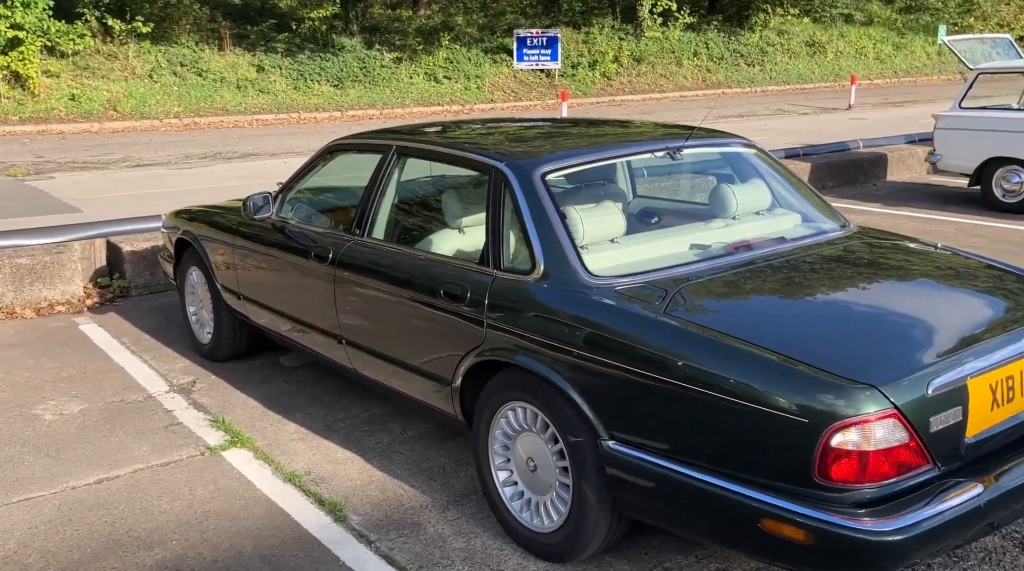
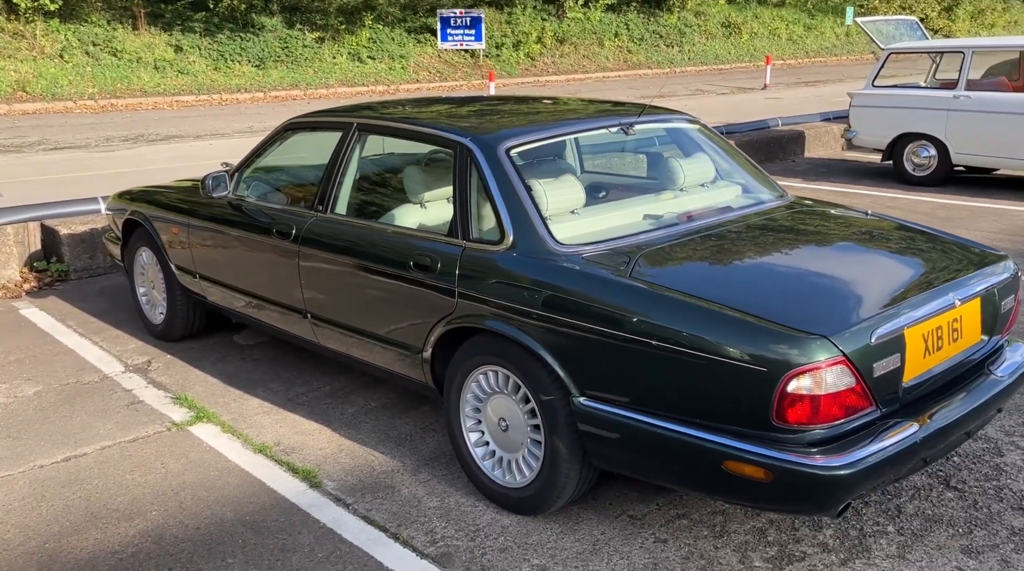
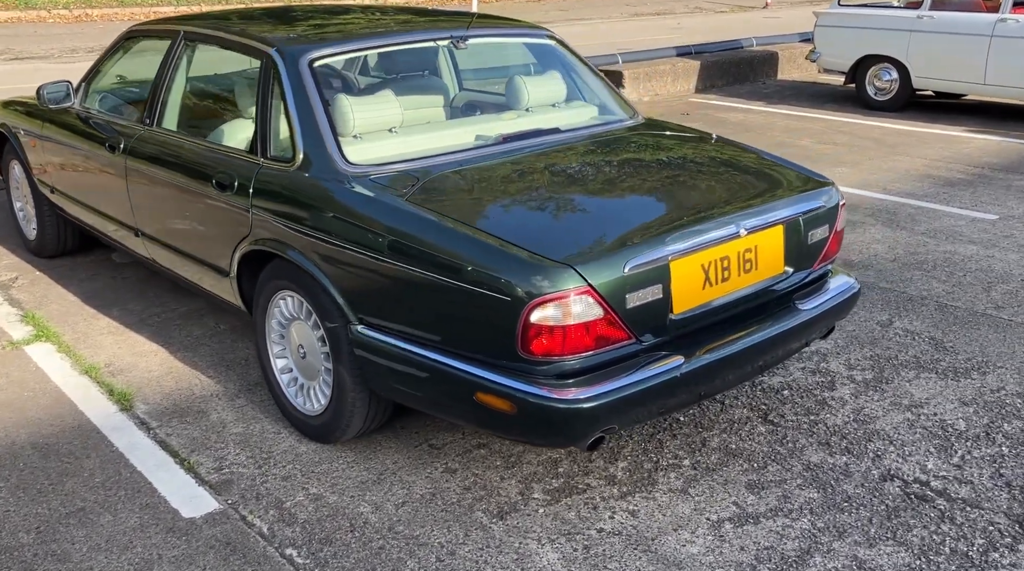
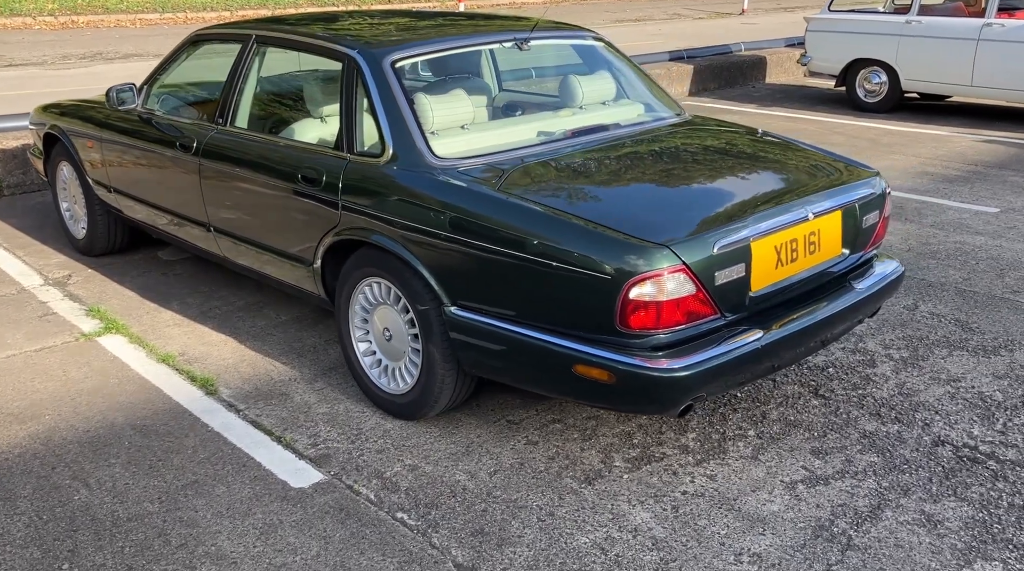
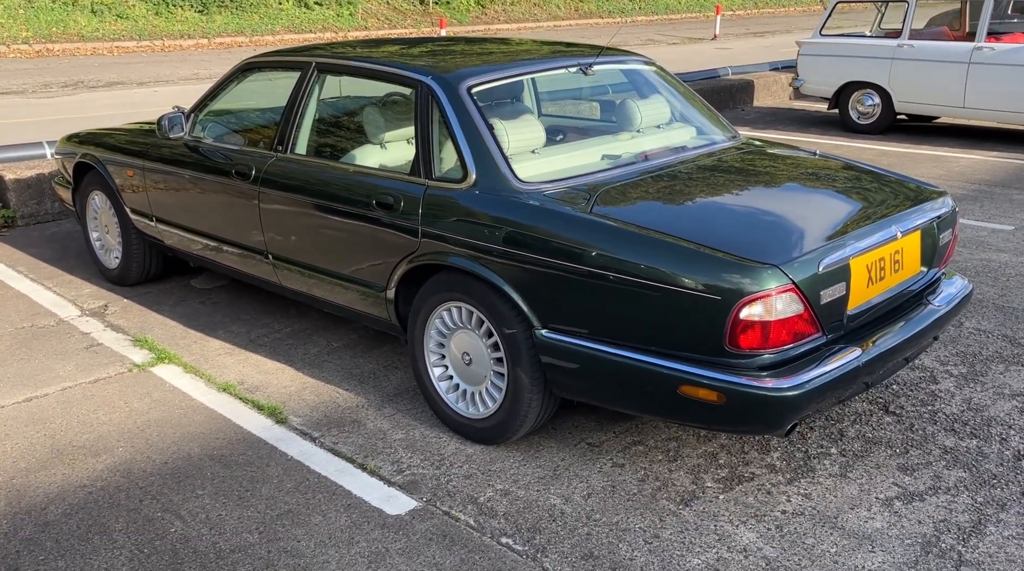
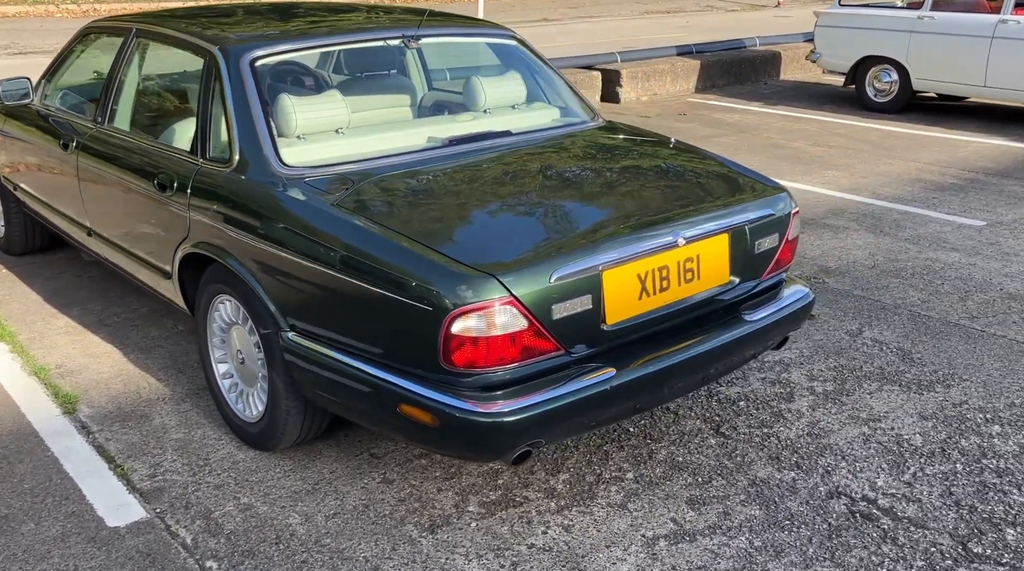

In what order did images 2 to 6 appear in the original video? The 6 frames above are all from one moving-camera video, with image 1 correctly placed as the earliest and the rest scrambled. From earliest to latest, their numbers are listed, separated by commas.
2, 5, 4, 3, 6
